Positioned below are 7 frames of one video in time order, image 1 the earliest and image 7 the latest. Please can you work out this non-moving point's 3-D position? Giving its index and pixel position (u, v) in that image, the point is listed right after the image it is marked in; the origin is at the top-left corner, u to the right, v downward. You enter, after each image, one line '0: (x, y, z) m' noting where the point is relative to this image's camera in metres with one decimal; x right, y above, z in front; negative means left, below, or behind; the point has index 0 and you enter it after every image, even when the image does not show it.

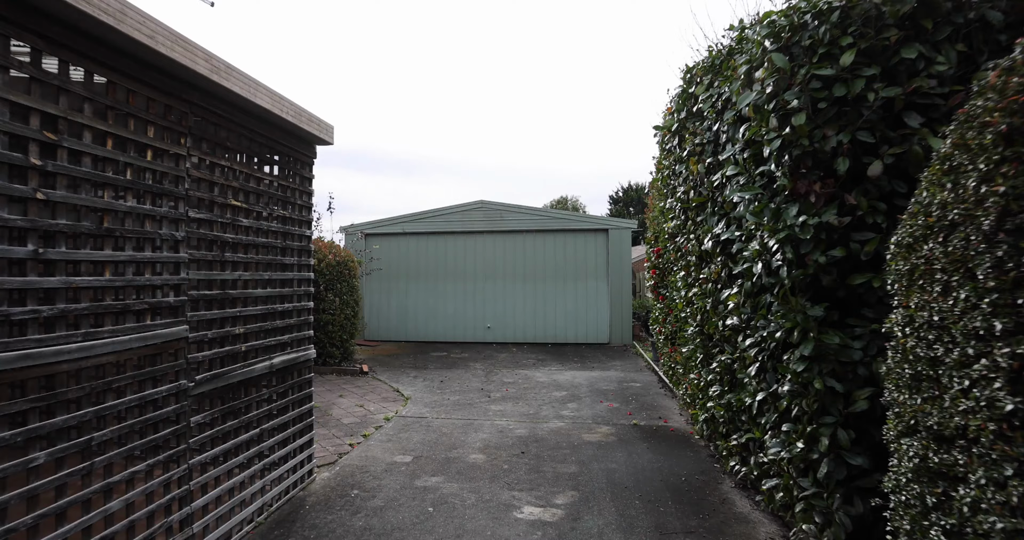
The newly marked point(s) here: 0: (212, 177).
0: (-1.5, +0.4, +2.4) m
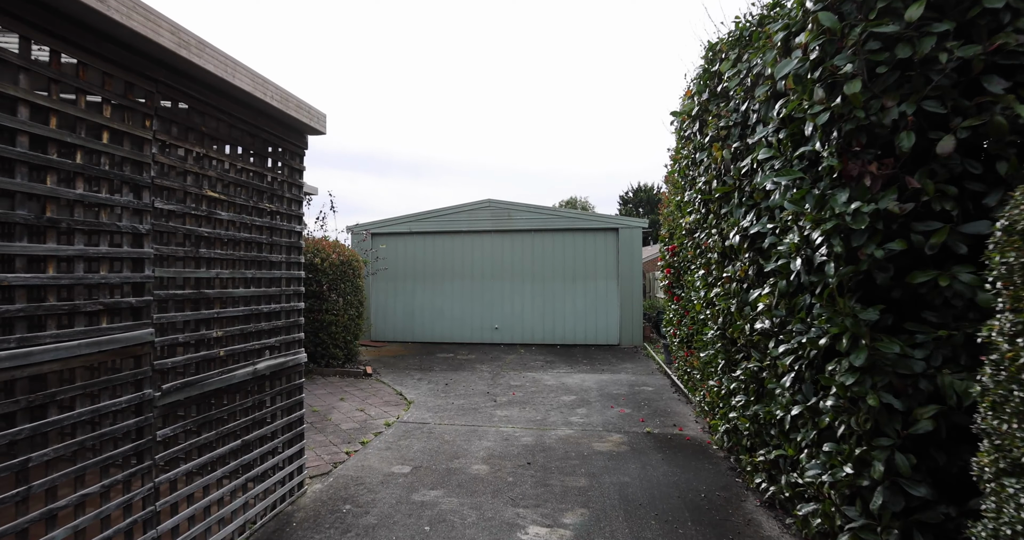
0: (-1.4, +0.5, +2.2) m
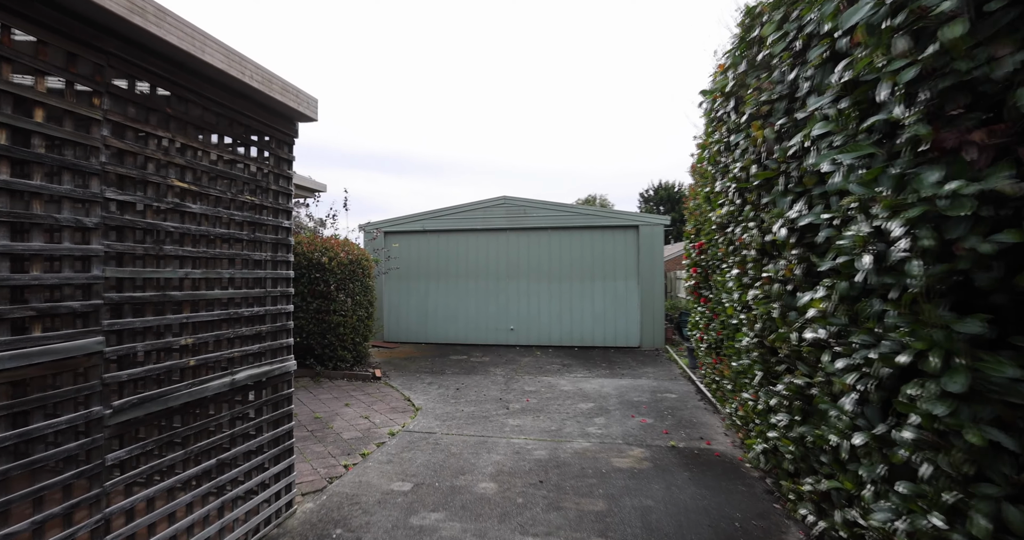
0: (-1.4, +0.5, +1.9) m
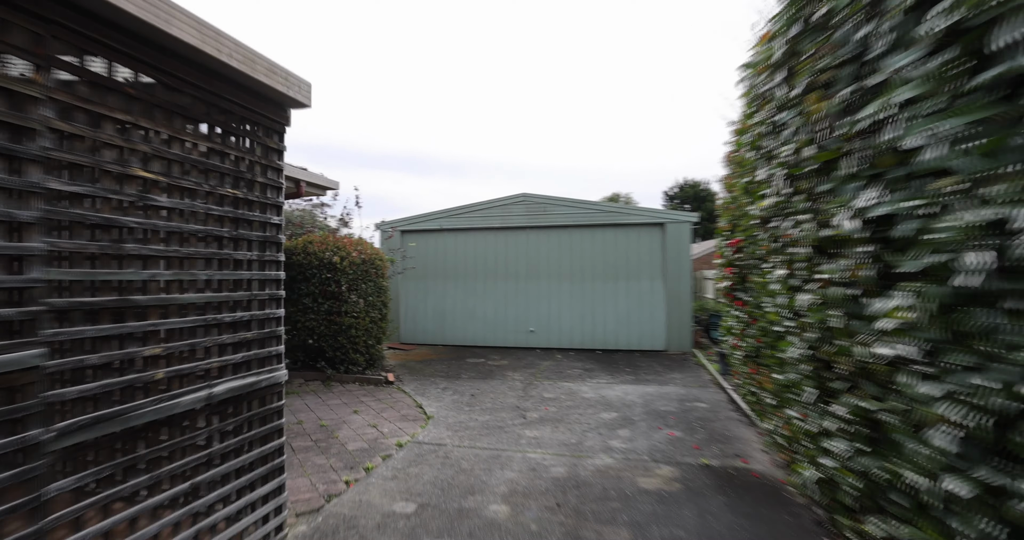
0: (-1.4, +0.5, +1.7) m
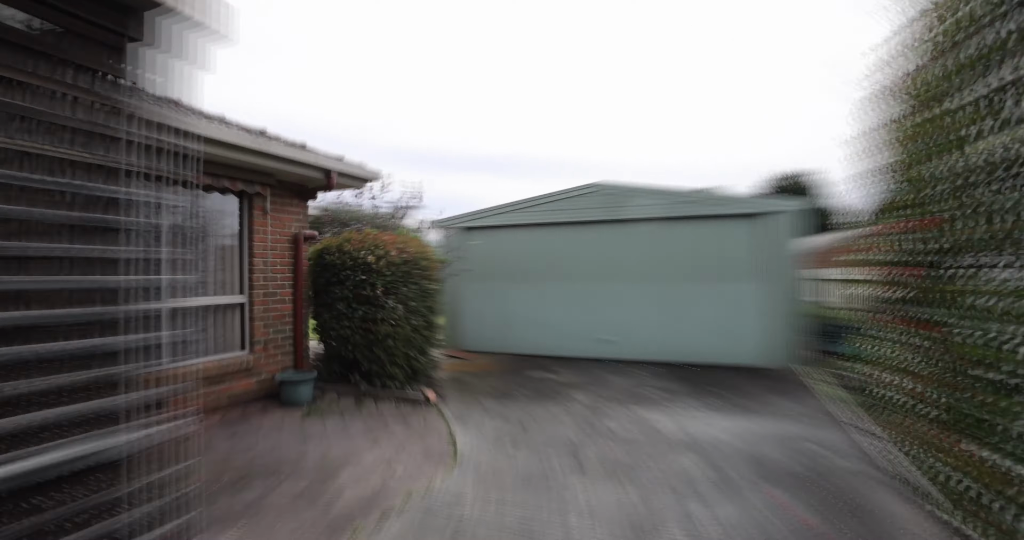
0: (-1.5, +0.4, +0.9) m
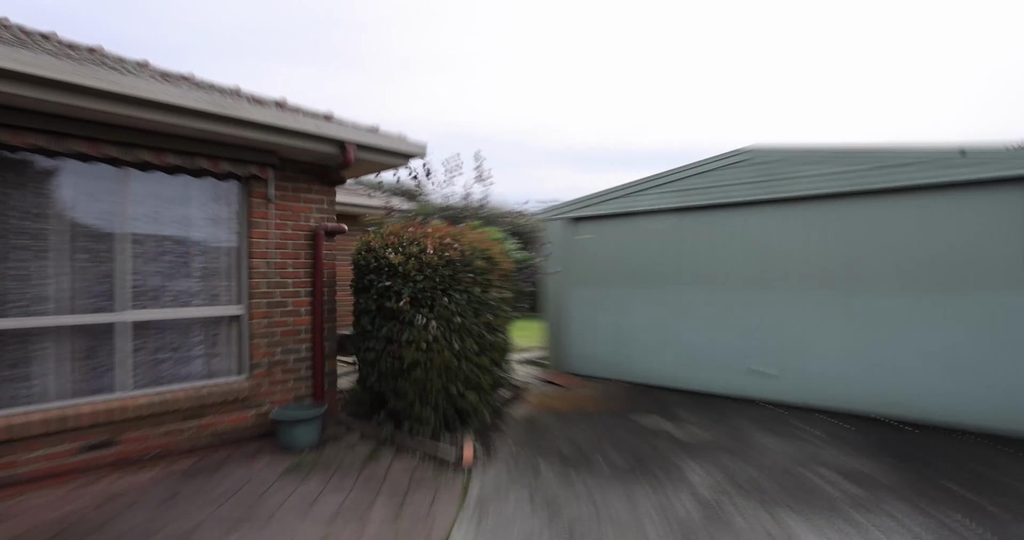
0: (-2.3, +0.4, -0.2) m
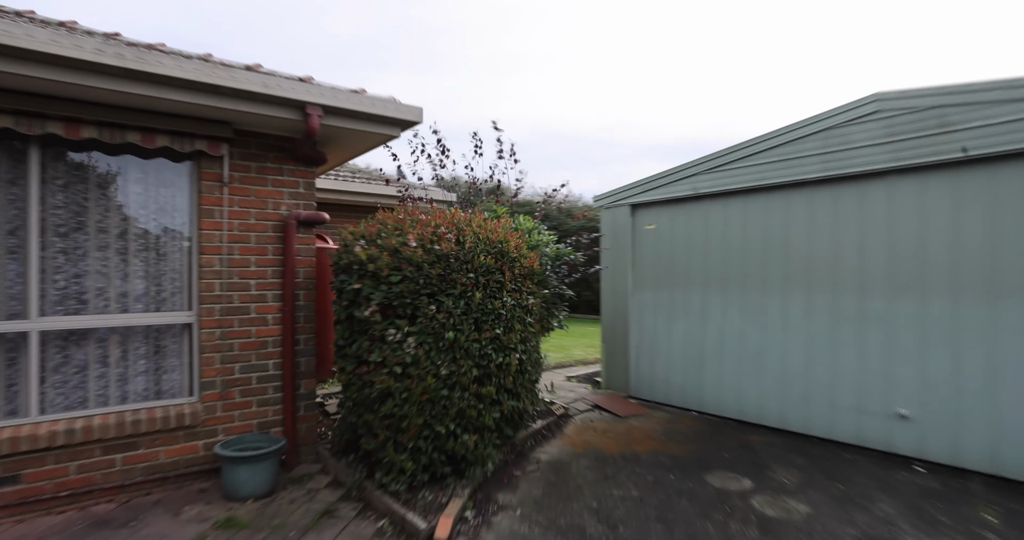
0: (-3.1, +0.4, -0.8) m
